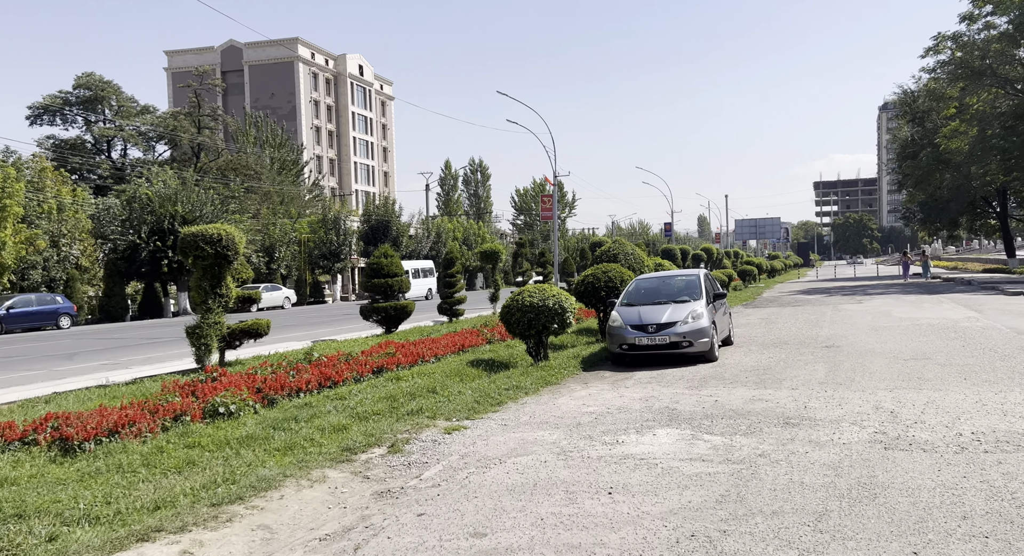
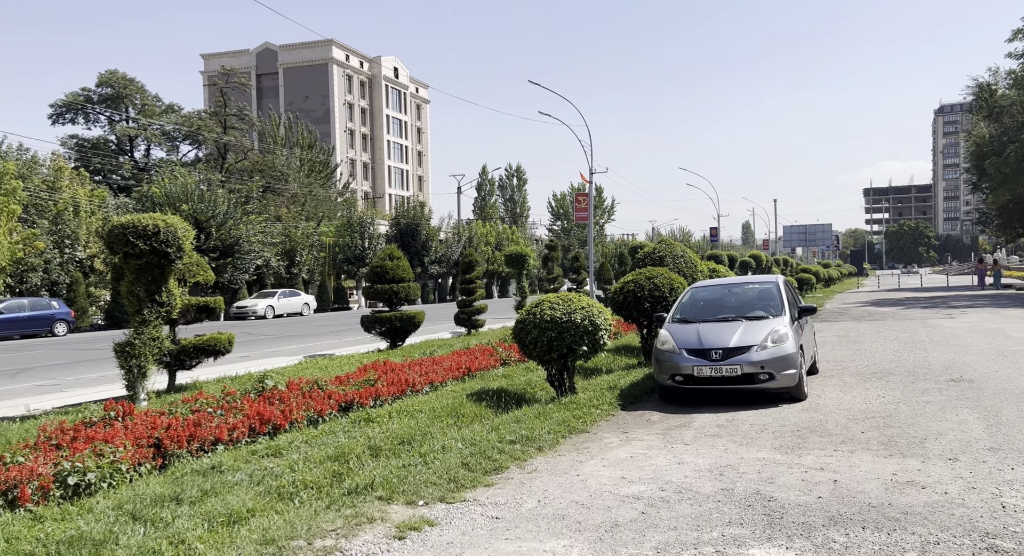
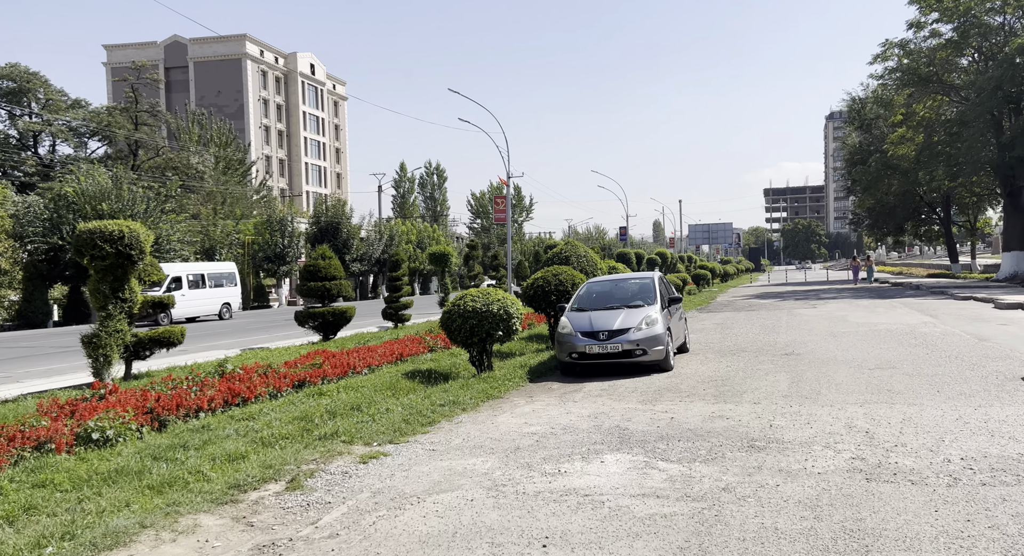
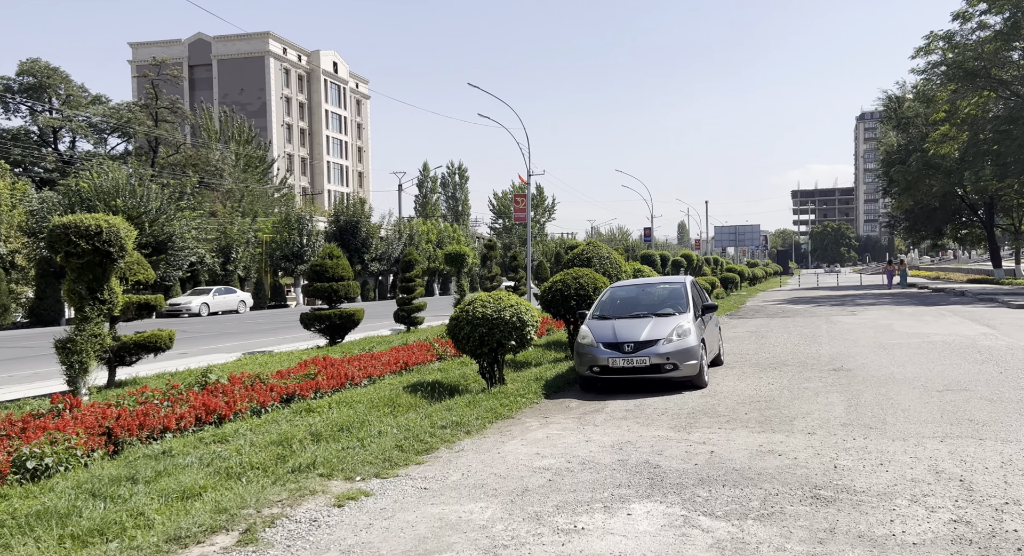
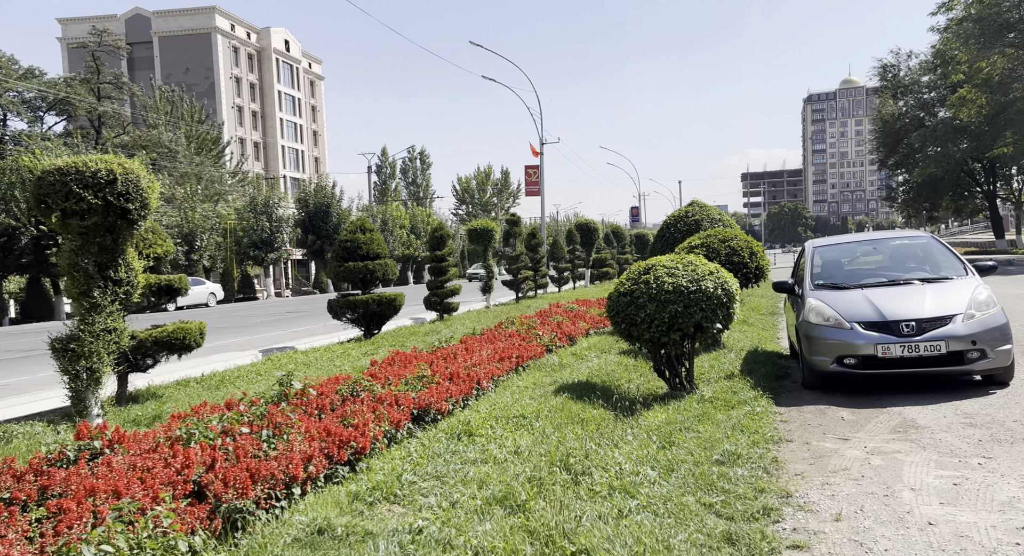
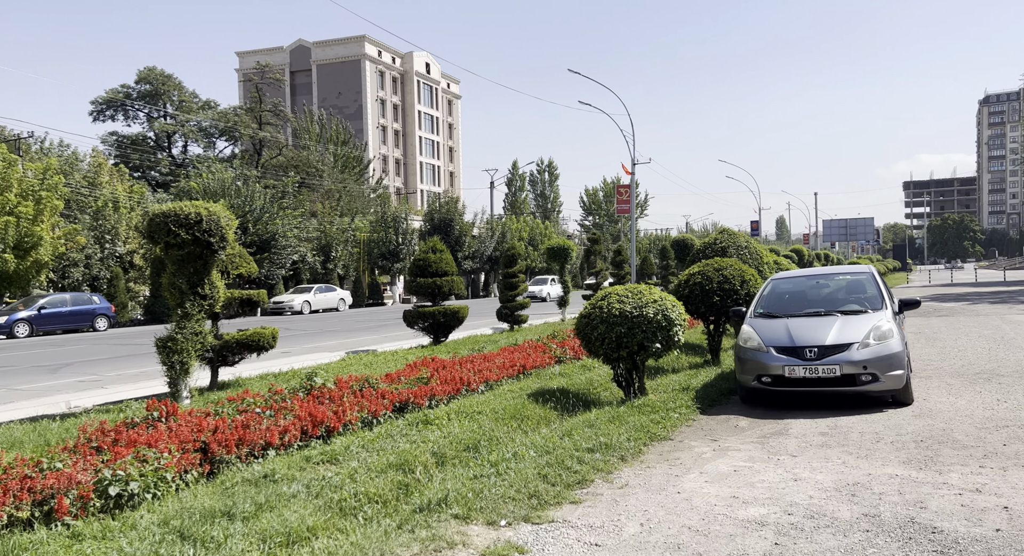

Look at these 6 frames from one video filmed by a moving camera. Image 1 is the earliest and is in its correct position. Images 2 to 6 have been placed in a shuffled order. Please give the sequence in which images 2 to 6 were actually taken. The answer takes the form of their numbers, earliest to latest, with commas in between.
3, 4, 2, 6, 5
